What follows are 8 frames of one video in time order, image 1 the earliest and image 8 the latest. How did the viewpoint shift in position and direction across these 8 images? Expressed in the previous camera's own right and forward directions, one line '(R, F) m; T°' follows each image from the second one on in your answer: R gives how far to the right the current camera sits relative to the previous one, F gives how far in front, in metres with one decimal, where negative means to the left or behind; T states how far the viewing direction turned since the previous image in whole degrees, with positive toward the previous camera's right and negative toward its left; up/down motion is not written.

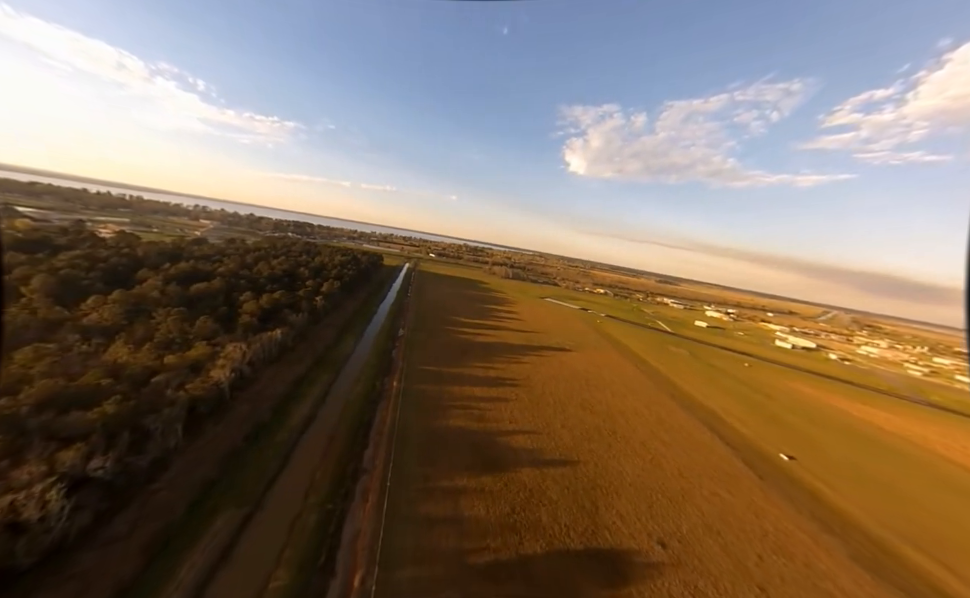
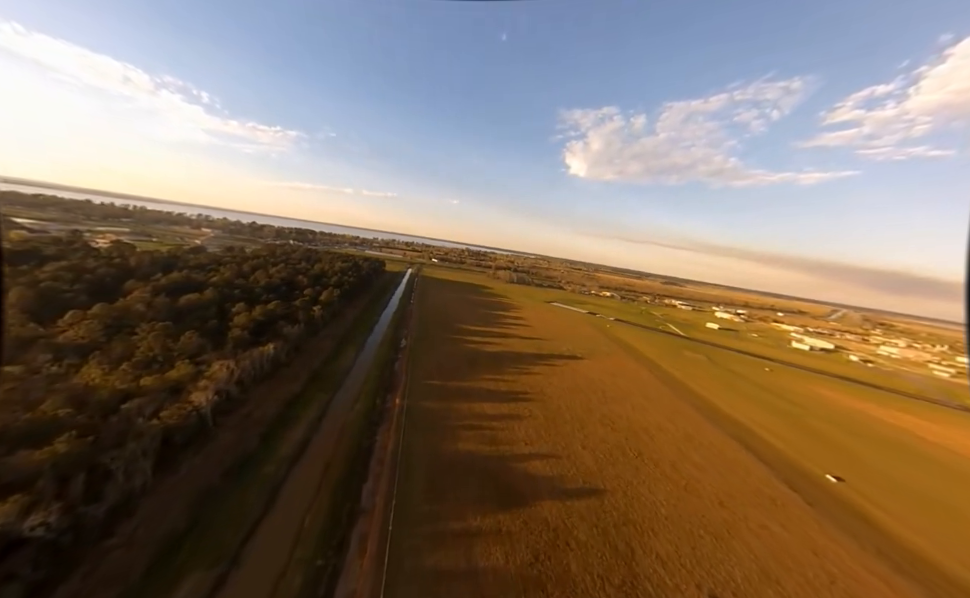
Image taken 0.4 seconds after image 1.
(-0.4, +1.5) m; -1°
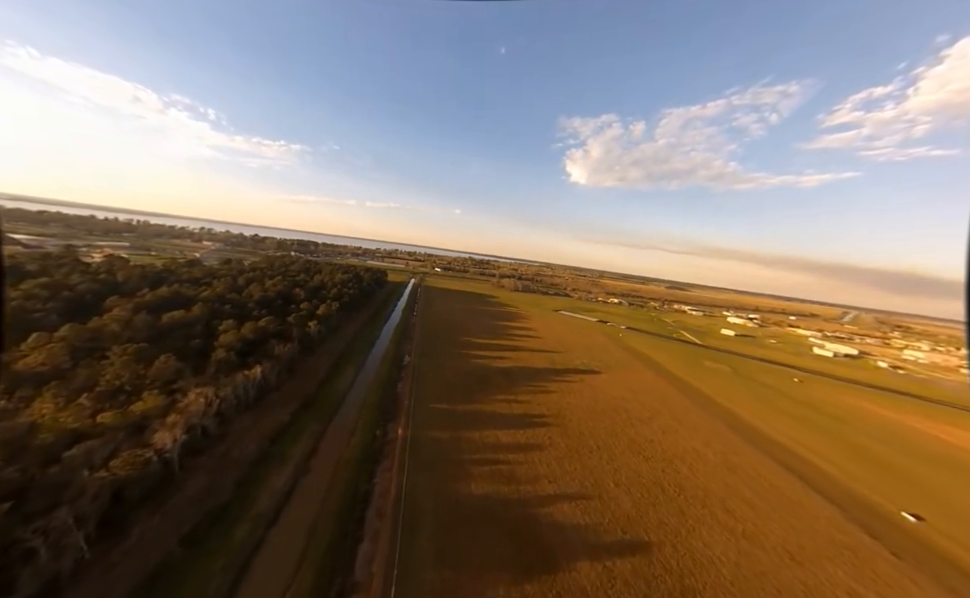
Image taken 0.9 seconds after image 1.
(-0.5, +1.9) m; -1°
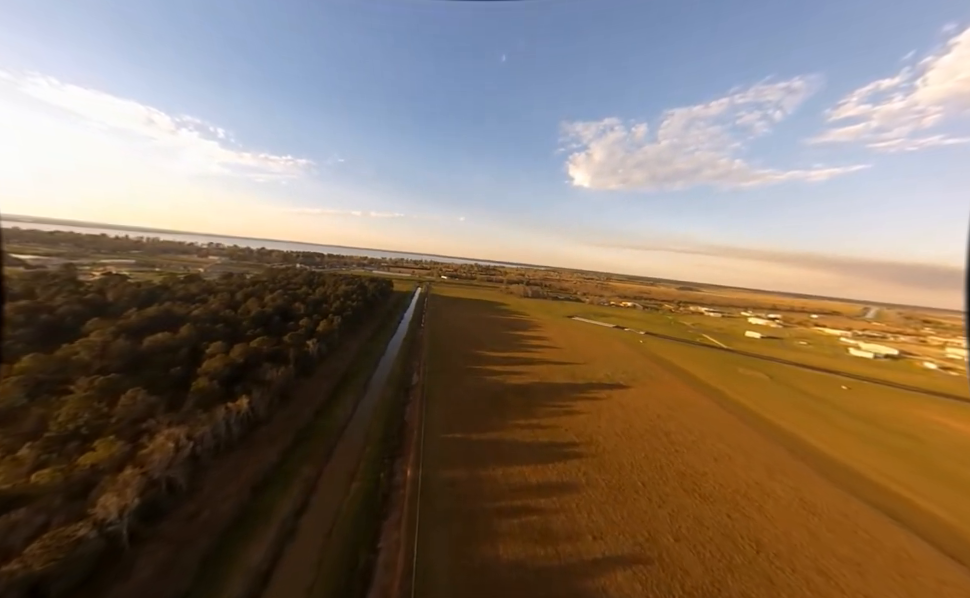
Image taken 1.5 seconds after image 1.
(-0.6, +2.2) m; -1°
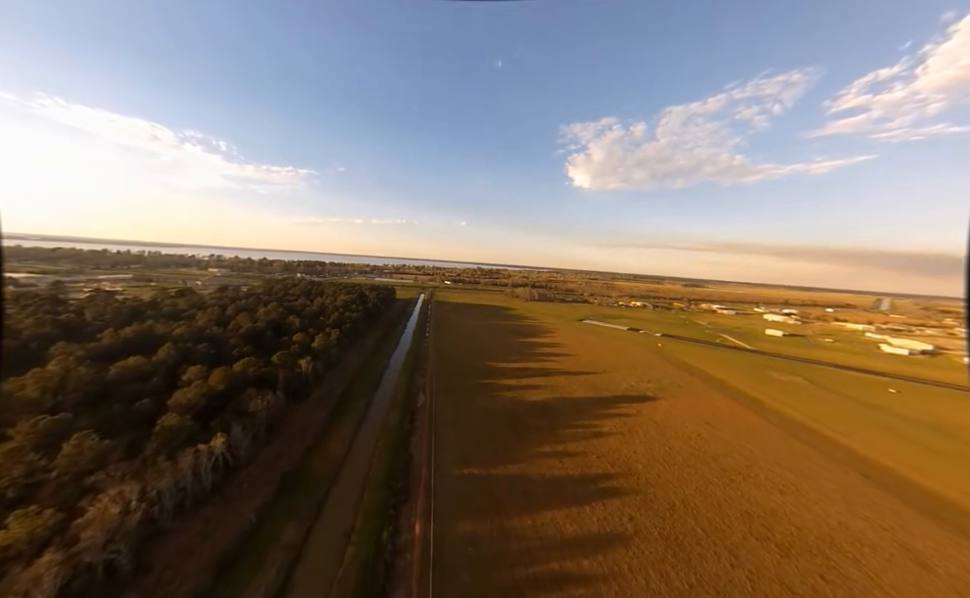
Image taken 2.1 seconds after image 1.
(-0.6, +2.2) m; -1°
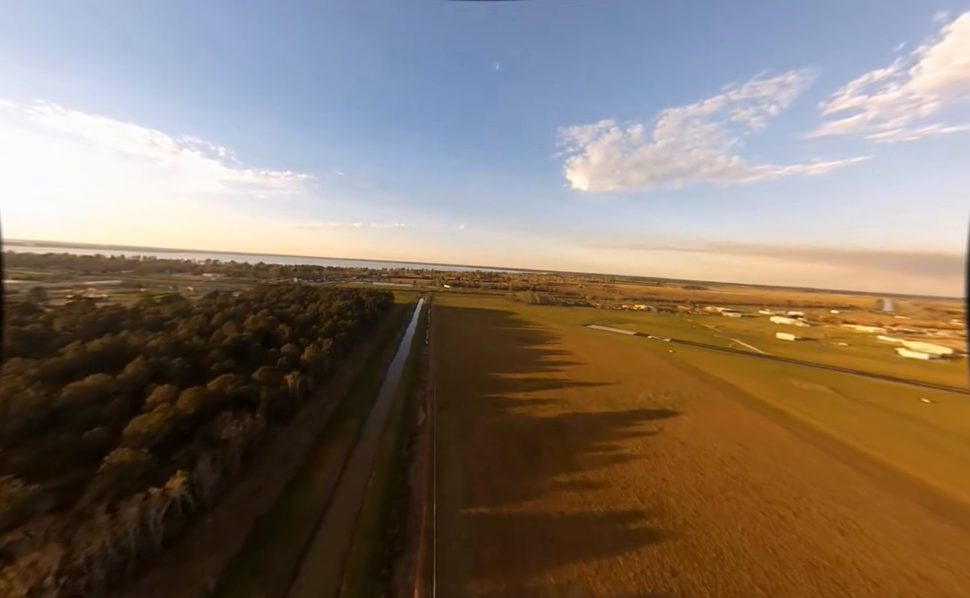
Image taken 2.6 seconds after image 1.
(-0.4, +1.8) m; 0°
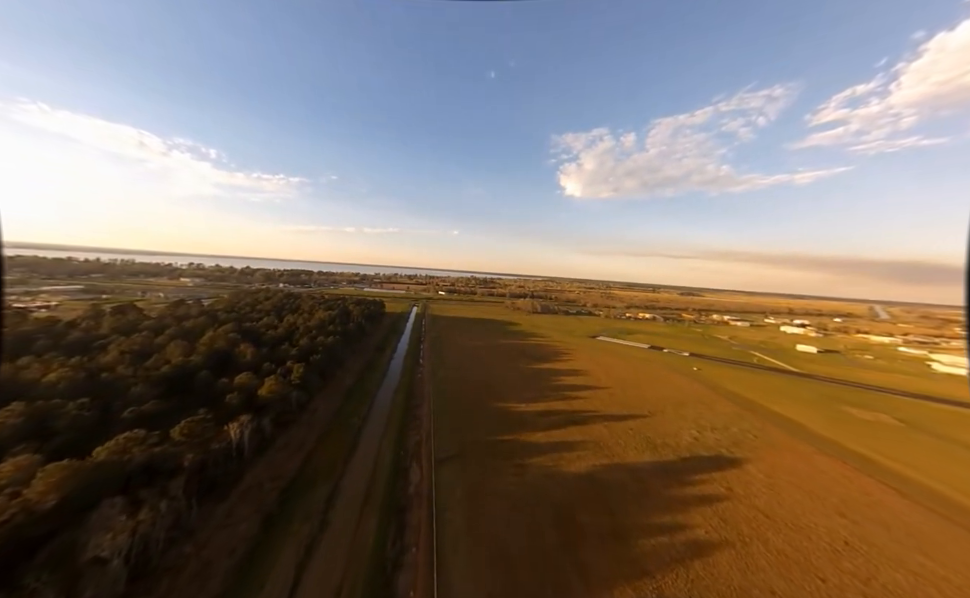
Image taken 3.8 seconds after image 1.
(-1.0, +4.3) m; +1°
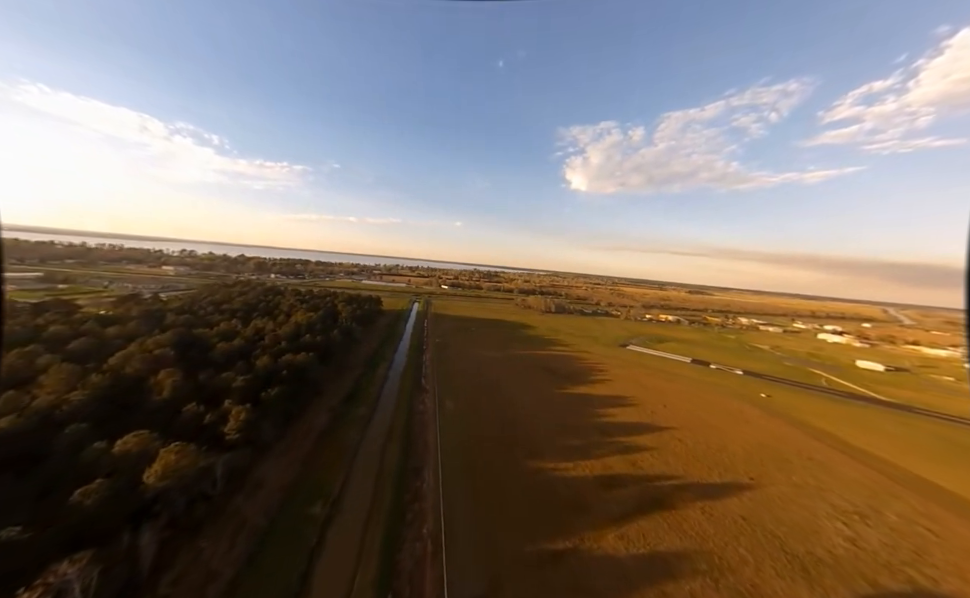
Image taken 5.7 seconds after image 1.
(-1.8, +6.7) m; 0°
